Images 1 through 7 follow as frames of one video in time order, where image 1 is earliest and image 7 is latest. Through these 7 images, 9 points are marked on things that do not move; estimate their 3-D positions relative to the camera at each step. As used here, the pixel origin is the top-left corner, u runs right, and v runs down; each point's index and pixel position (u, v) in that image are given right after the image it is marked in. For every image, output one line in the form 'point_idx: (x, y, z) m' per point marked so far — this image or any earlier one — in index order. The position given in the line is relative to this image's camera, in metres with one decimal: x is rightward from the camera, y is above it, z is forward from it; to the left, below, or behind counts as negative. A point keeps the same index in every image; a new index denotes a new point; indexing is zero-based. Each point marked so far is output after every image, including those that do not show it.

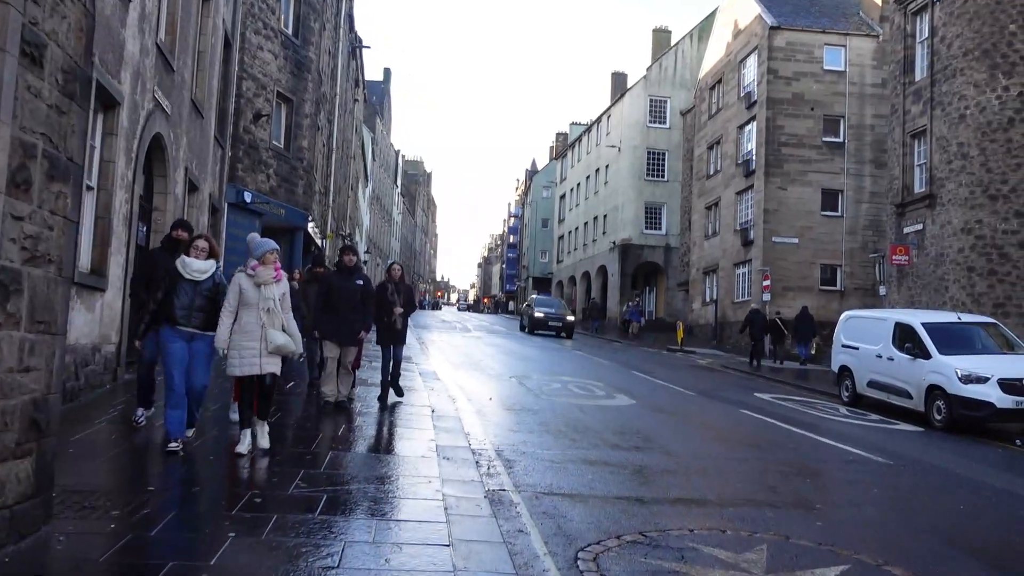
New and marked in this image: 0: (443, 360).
0: (-1.5, -1.6, +18.6) m
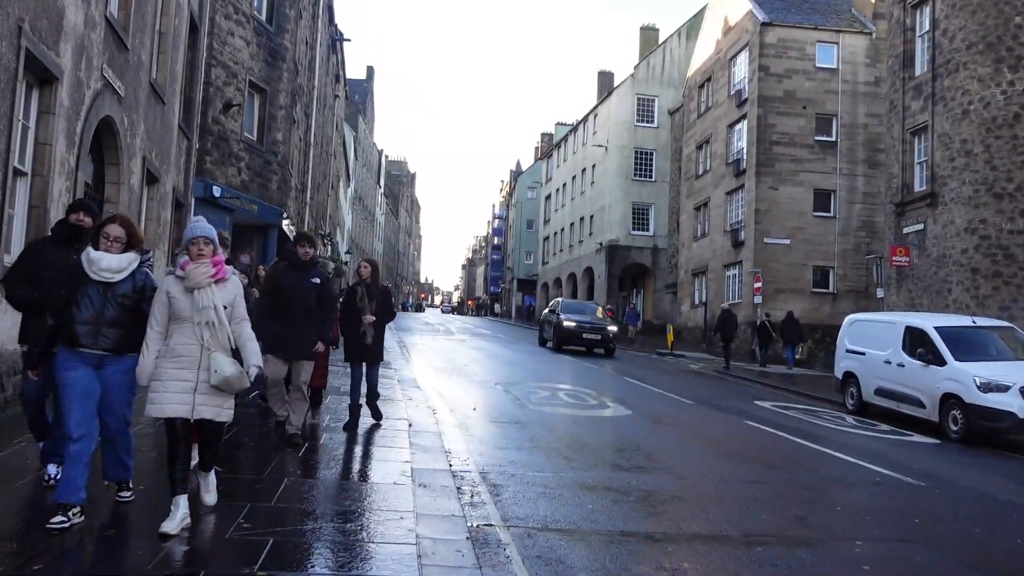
0: (-1.8, -1.6, +17.6) m
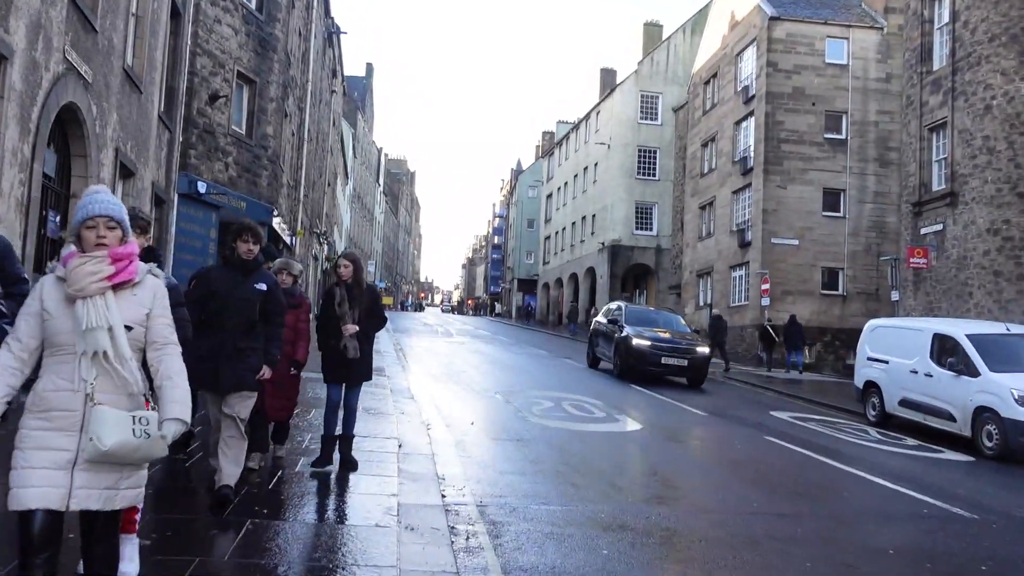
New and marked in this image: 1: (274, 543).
0: (-1.8, -1.7, +16.7) m
1: (-1.3, -1.4, +4.6) m
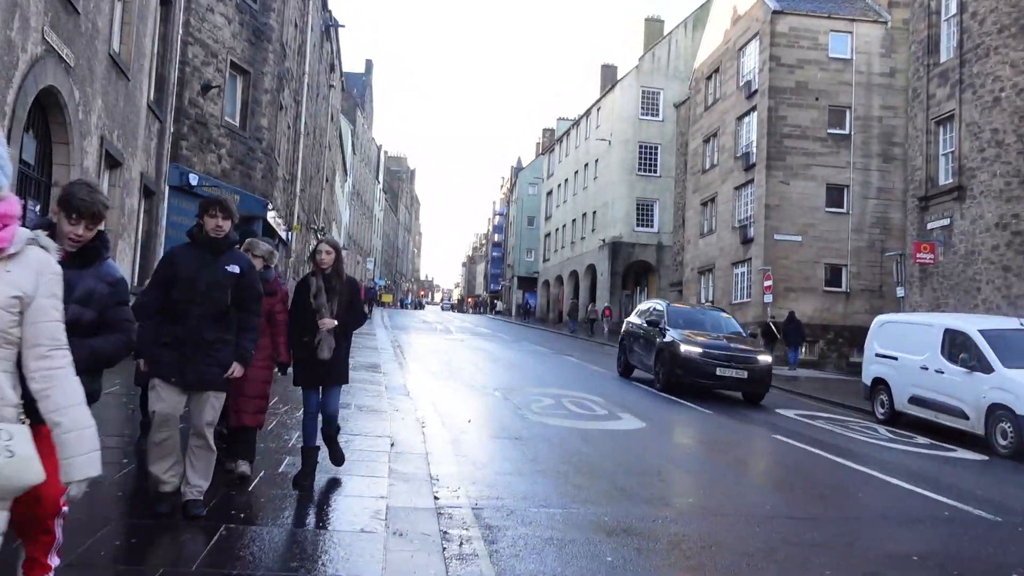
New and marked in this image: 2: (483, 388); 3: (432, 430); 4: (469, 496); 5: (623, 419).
0: (-1.8, -1.6, +16.3) m
1: (-1.3, -1.3, +4.2) m
2: (-0.5, -1.6, +13.4) m
3: (-0.8, -1.5, +8.8) m
4: (-0.3, -1.5, +6.1) m
5: (+1.4, -1.7, +10.7) m
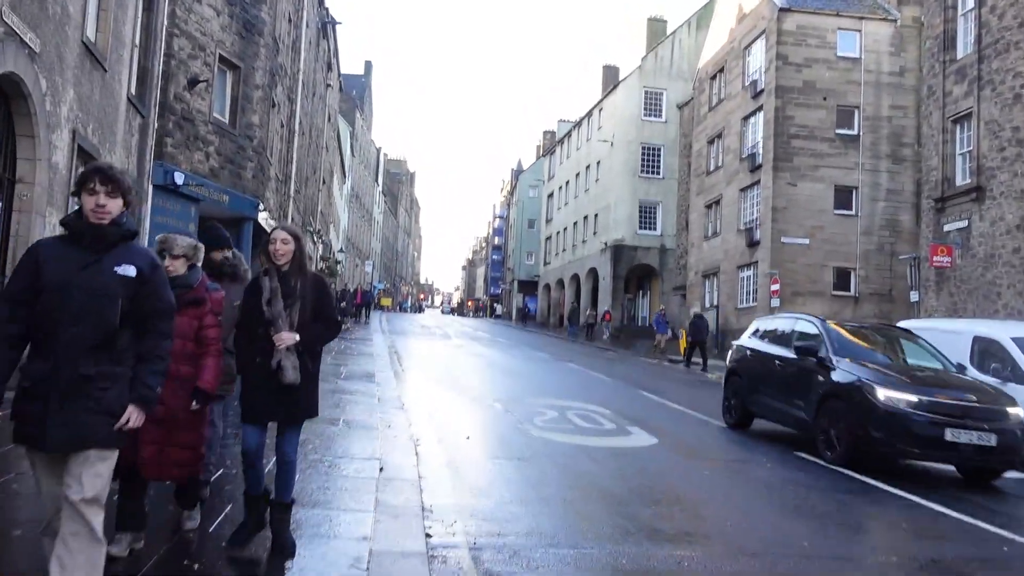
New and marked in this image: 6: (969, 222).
0: (-1.8, -1.7, +15.6) m
1: (-1.3, -1.4, +3.5) m
2: (-0.4, -1.7, +12.7) m
3: (-0.8, -1.5, +8.1) m
4: (-0.3, -1.6, +5.3) m
5: (+1.4, -1.7, +10.0) m
6: (+10.4, +1.5, +19.1) m
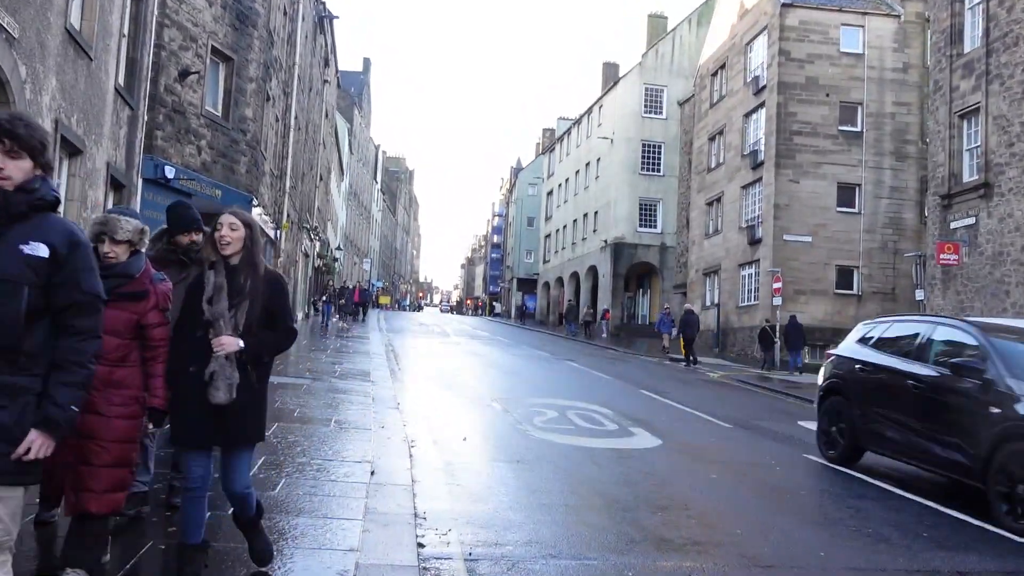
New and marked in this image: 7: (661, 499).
0: (-1.8, -1.6, +15.2) m
1: (-1.3, -1.3, +3.2) m
2: (-0.5, -1.6, +12.4) m
3: (-0.8, -1.5, +7.7) m
4: (-0.3, -1.5, +5.0) m
5: (+1.4, -1.7, +9.6) m
6: (+10.4, +1.6, +18.8) m
7: (+1.2, -1.6, +6.6) m
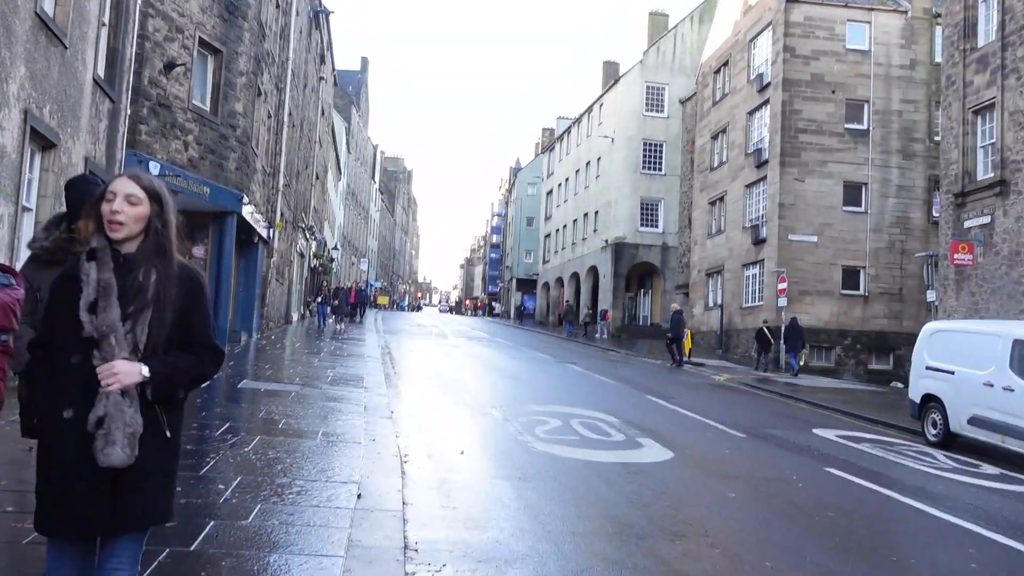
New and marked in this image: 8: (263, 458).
0: (-1.8, -1.6, +14.6) m
1: (-1.3, -1.3, +2.5) m
2: (-0.5, -1.7, +11.7) m
3: (-0.8, -1.5, +7.1) m
4: (-0.3, -1.5, +4.4) m
5: (+1.4, -1.7, +9.0) m
6: (+10.4, +1.5, +18.2) m
7: (+1.2, -1.7, +6.0) m
8: (-2.0, -1.3, +6.5) m
